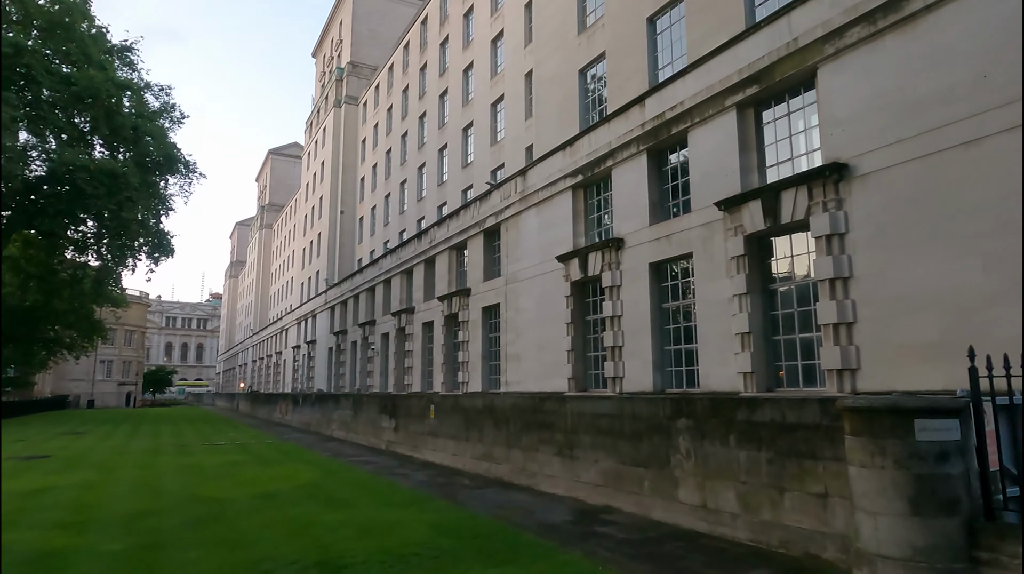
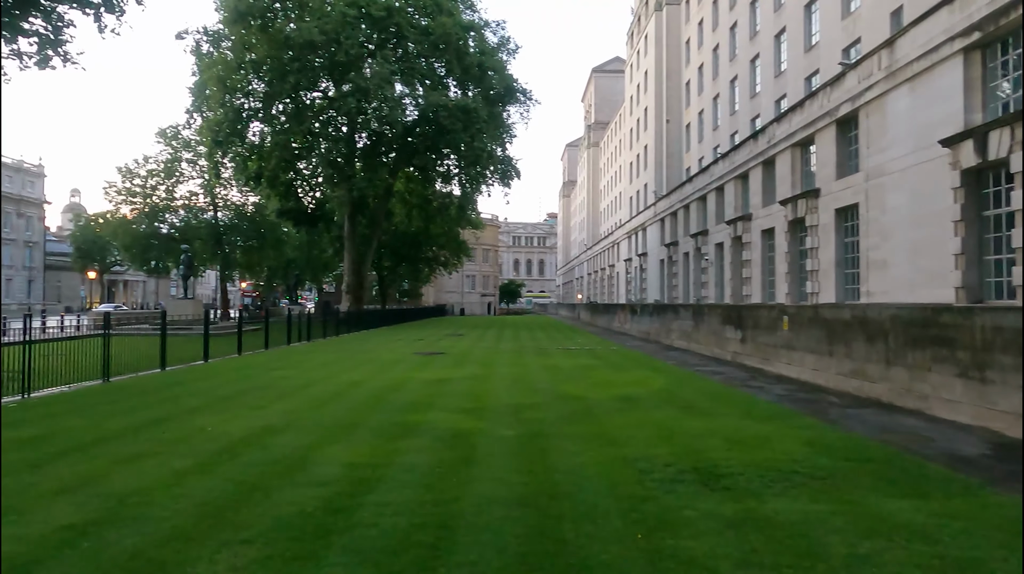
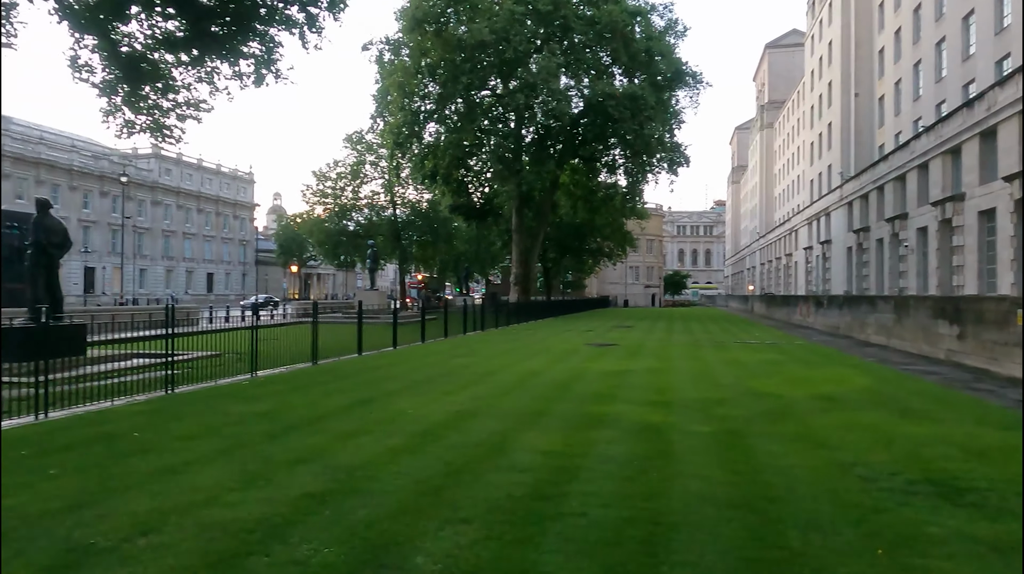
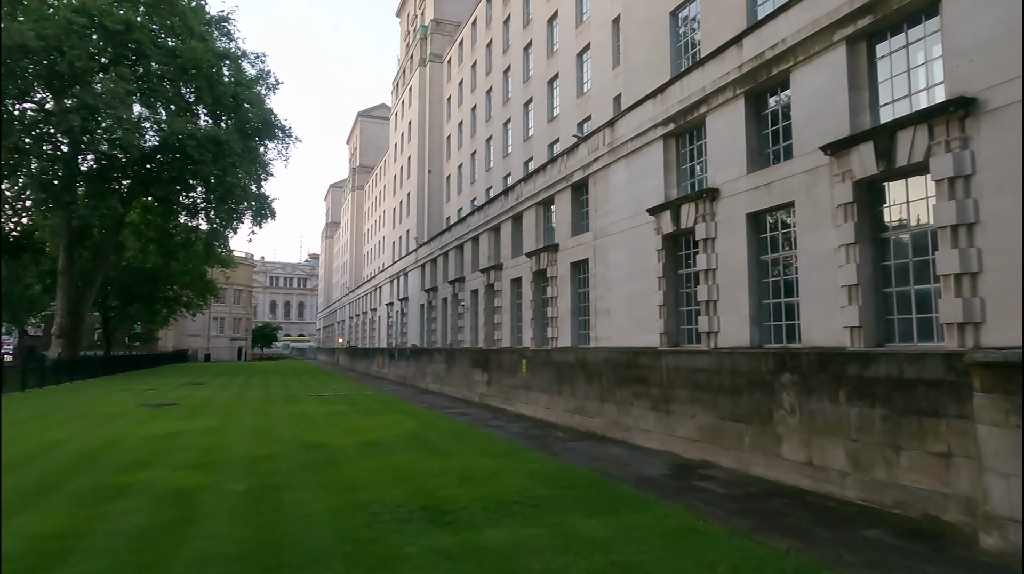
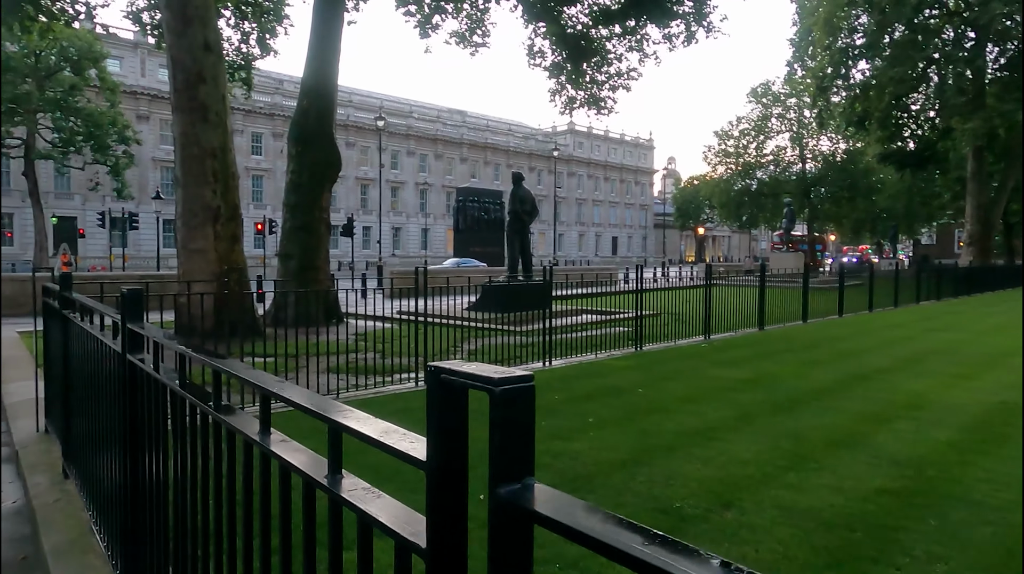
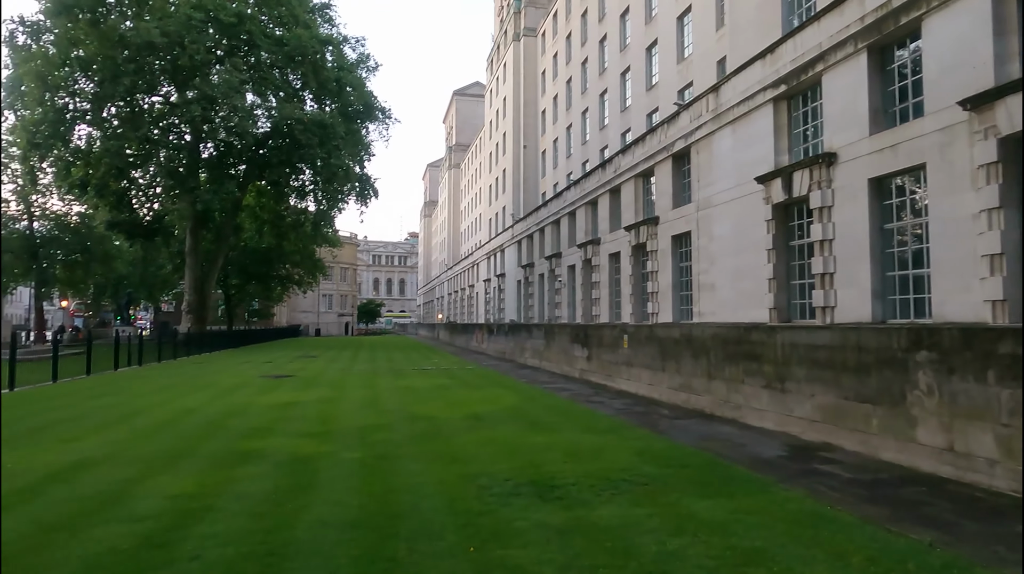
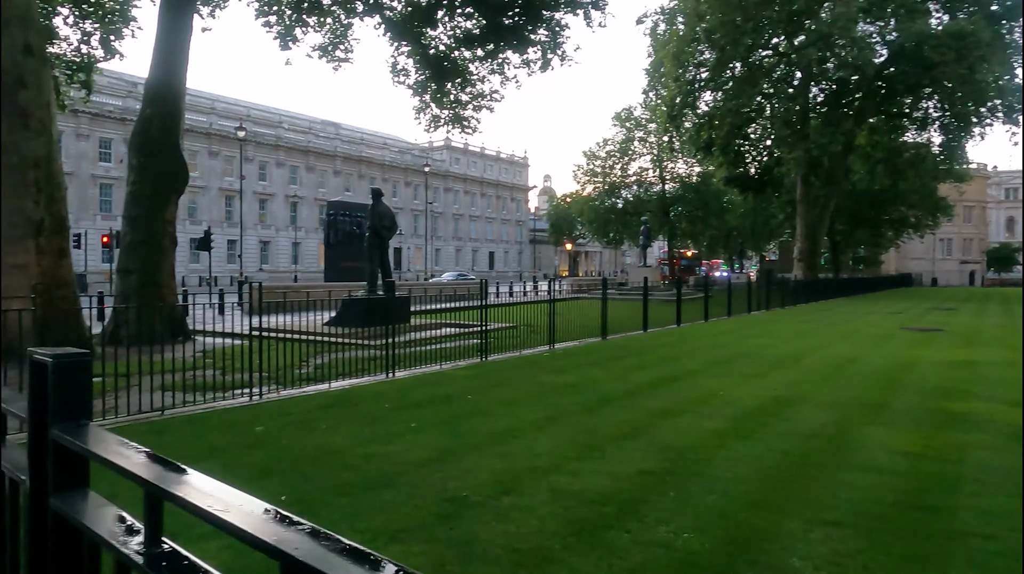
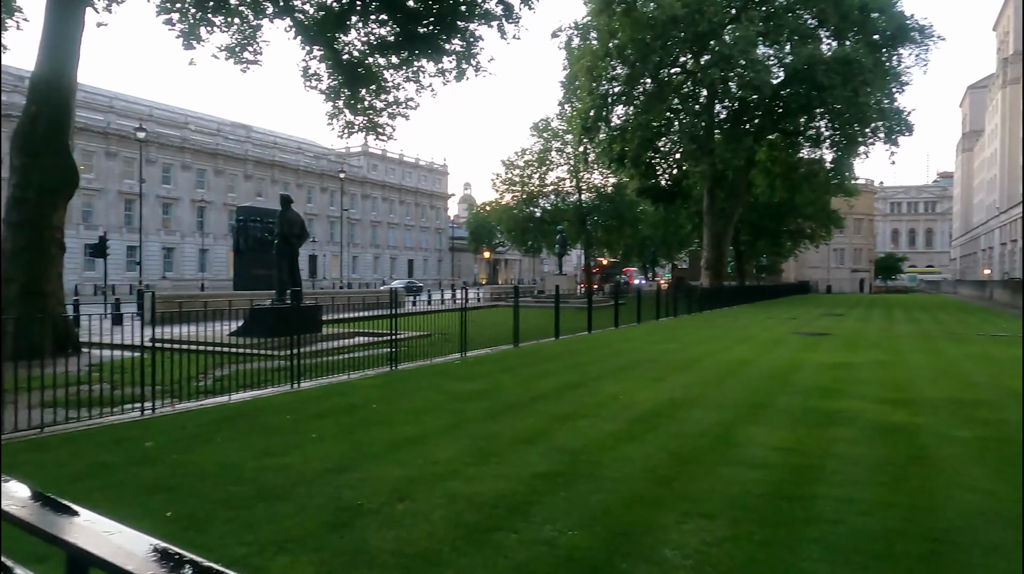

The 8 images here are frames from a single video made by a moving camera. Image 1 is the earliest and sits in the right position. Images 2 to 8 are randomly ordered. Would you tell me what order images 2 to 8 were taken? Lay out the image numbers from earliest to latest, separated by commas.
4, 6, 2, 3, 8, 7, 5
